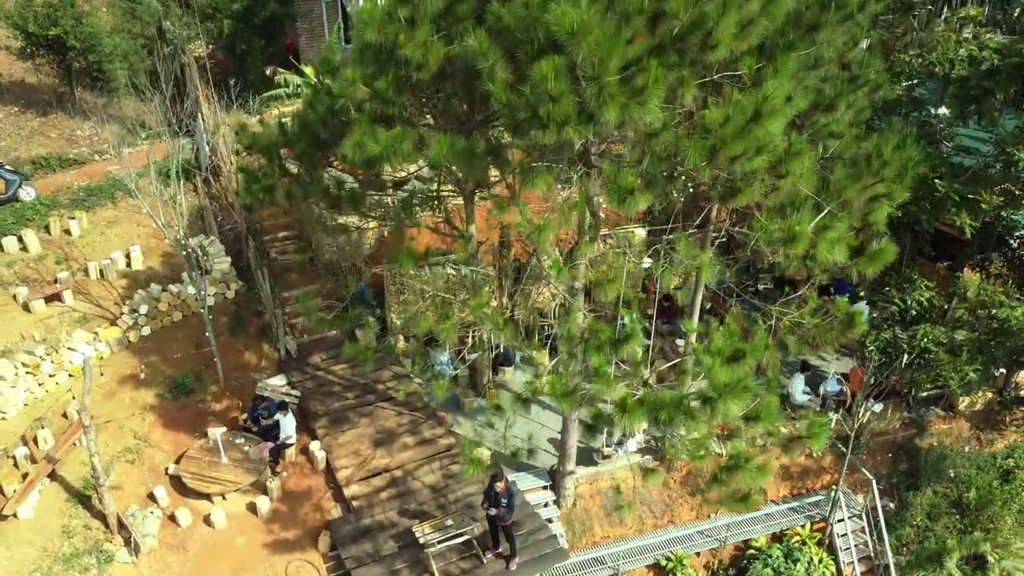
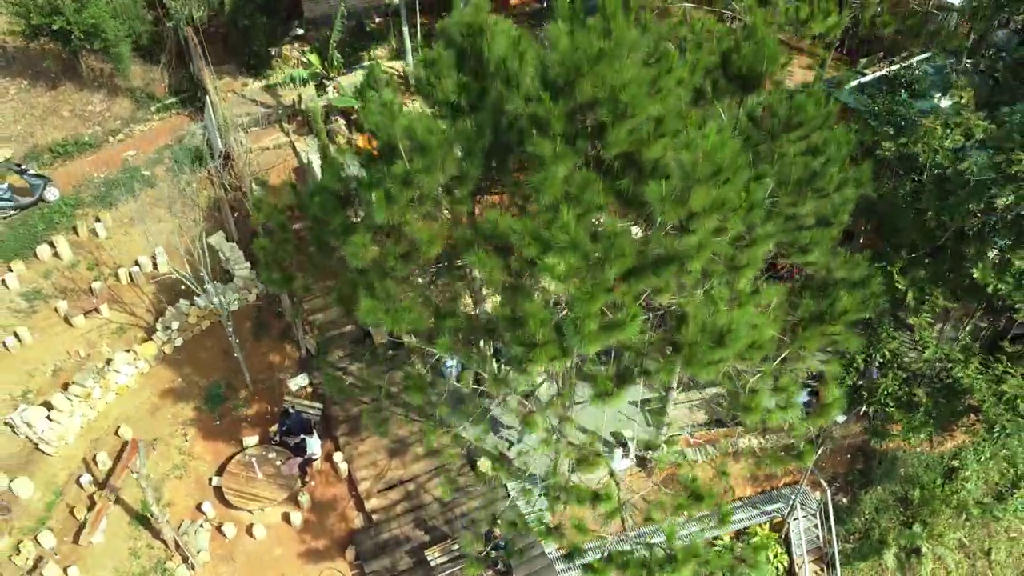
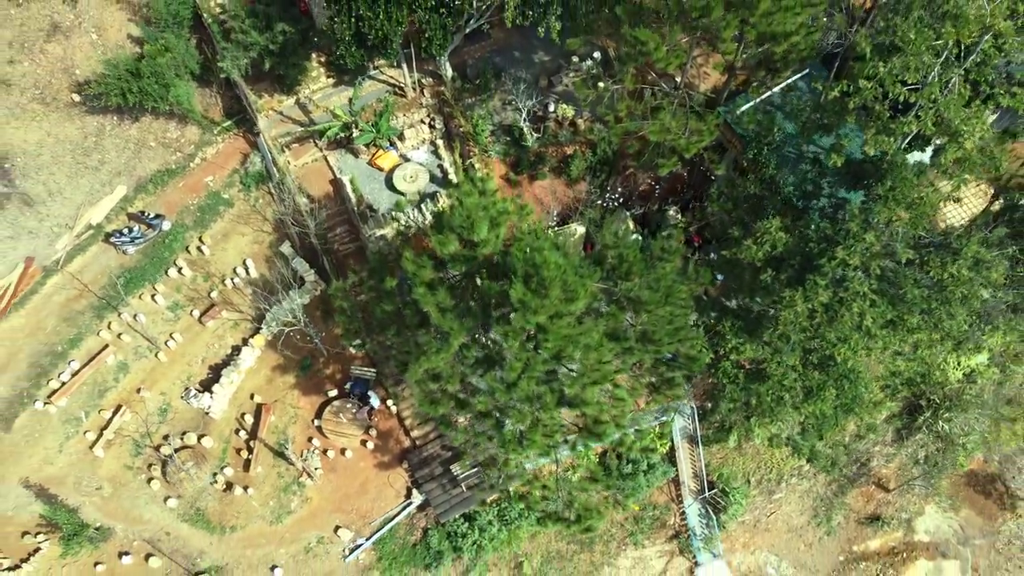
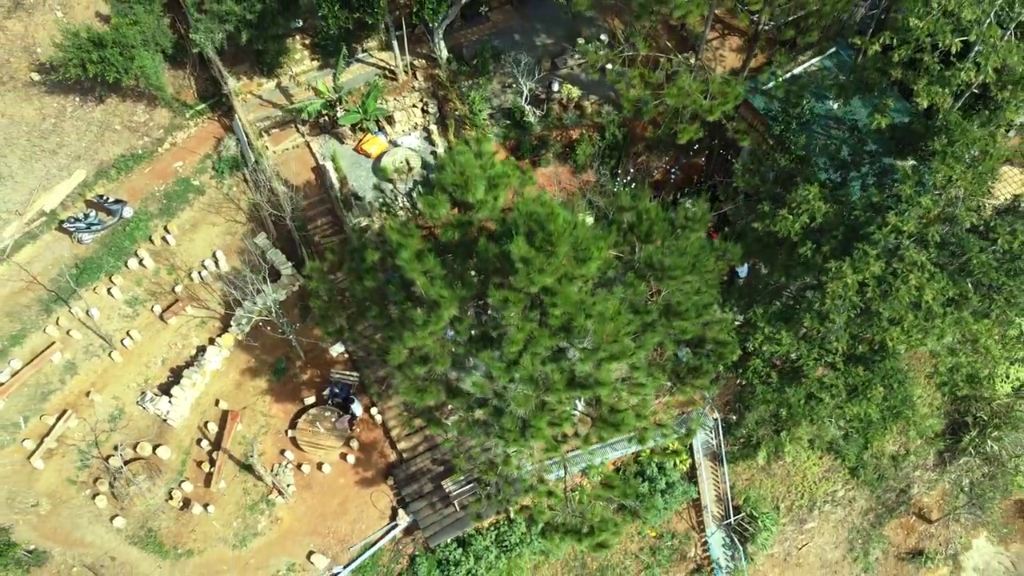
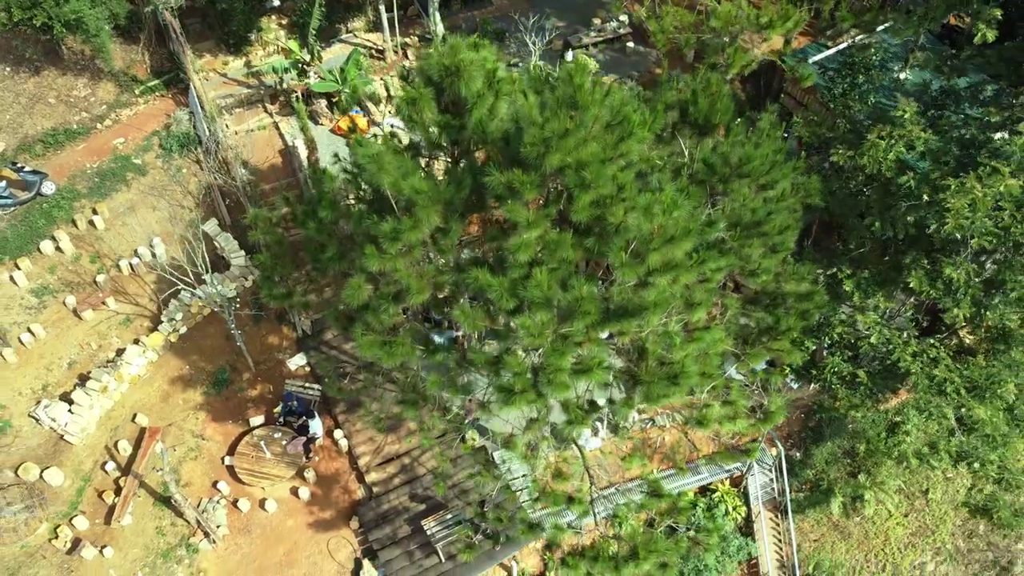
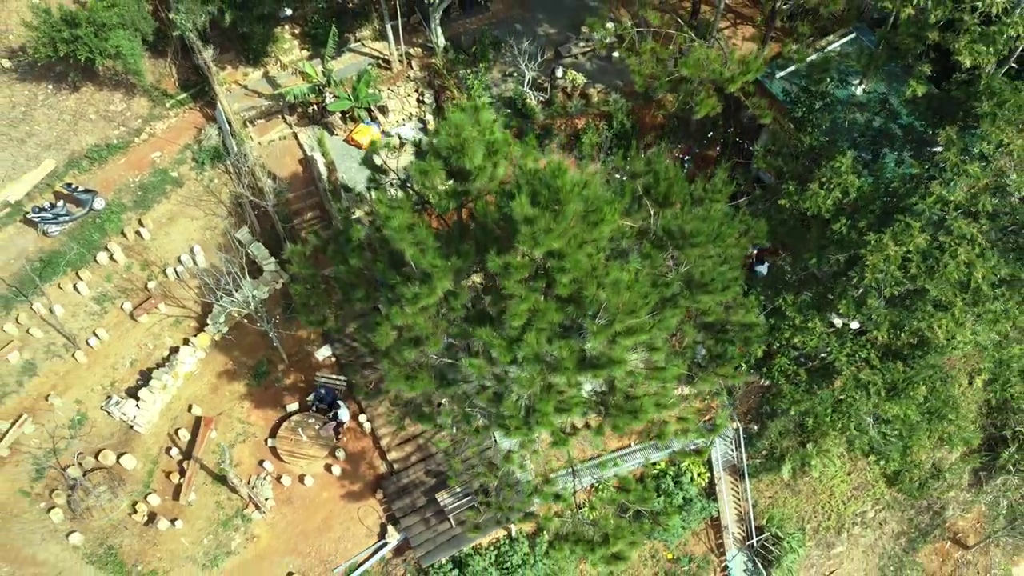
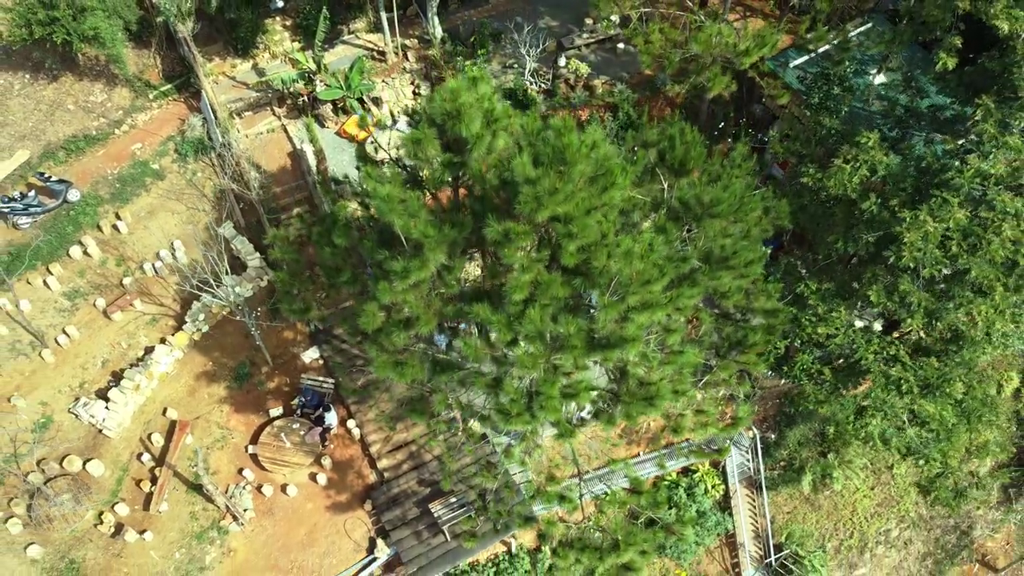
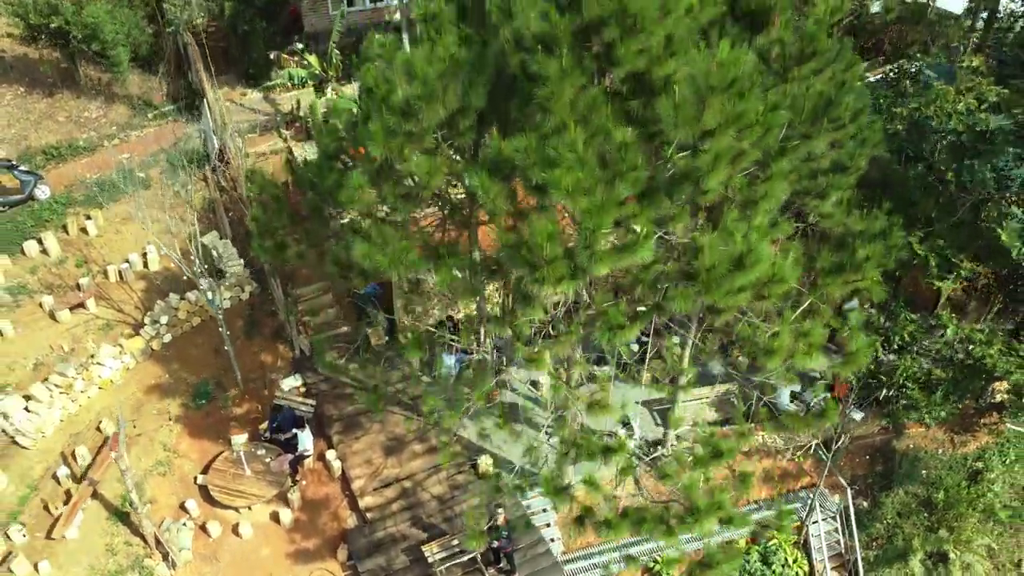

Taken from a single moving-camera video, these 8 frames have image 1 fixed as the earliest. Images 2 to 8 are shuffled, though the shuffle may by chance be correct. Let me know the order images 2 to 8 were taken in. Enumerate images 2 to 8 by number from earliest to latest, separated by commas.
8, 2, 5, 7, 6, 4, 3
